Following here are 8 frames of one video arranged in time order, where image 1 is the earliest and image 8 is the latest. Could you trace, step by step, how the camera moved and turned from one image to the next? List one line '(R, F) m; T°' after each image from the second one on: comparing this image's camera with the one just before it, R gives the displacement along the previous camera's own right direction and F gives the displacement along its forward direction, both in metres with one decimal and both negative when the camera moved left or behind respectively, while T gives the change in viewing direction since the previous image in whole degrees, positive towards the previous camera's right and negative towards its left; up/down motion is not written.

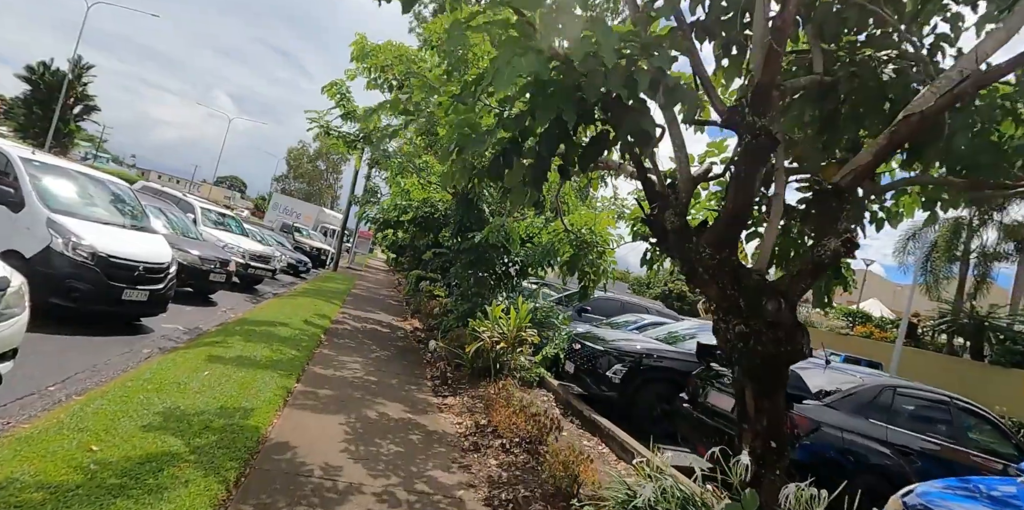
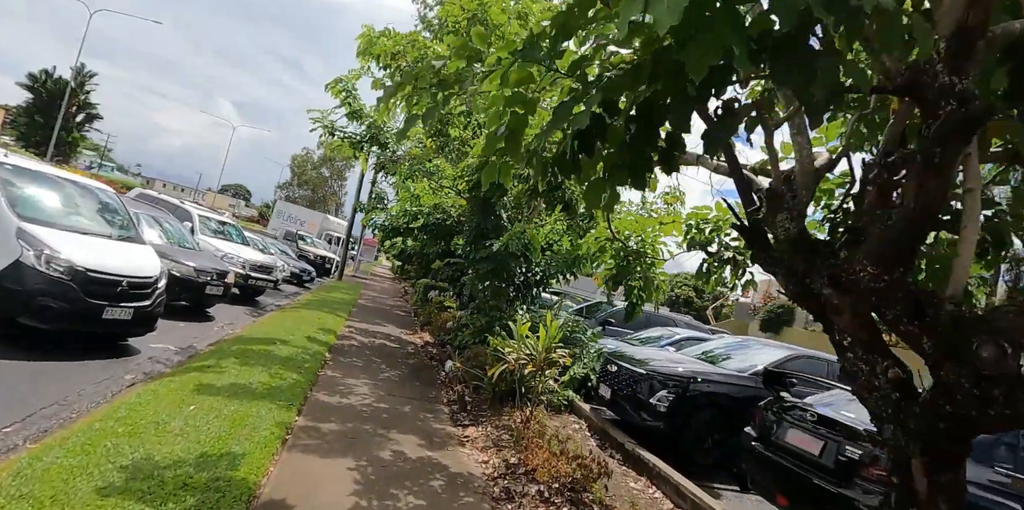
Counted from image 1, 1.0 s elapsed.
(-0.3, +0.8) m; 0°
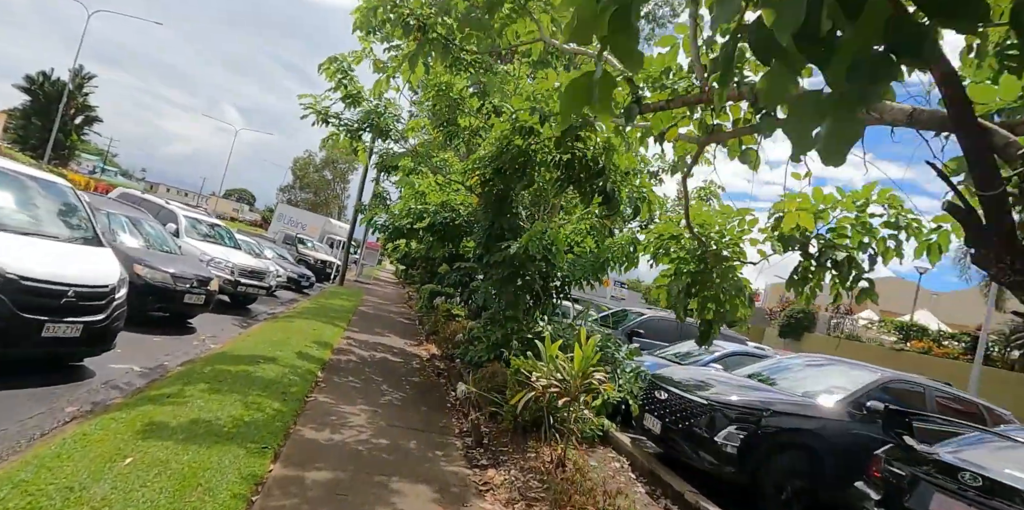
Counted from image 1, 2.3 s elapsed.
(-0.2, +1.1) m; 0°
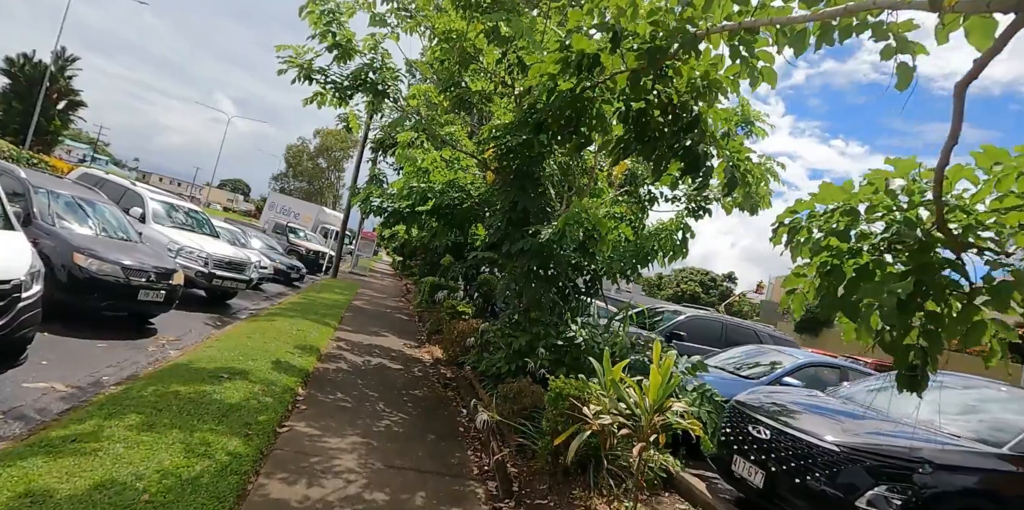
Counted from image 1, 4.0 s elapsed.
(-0.3, +1.4) m; 0°
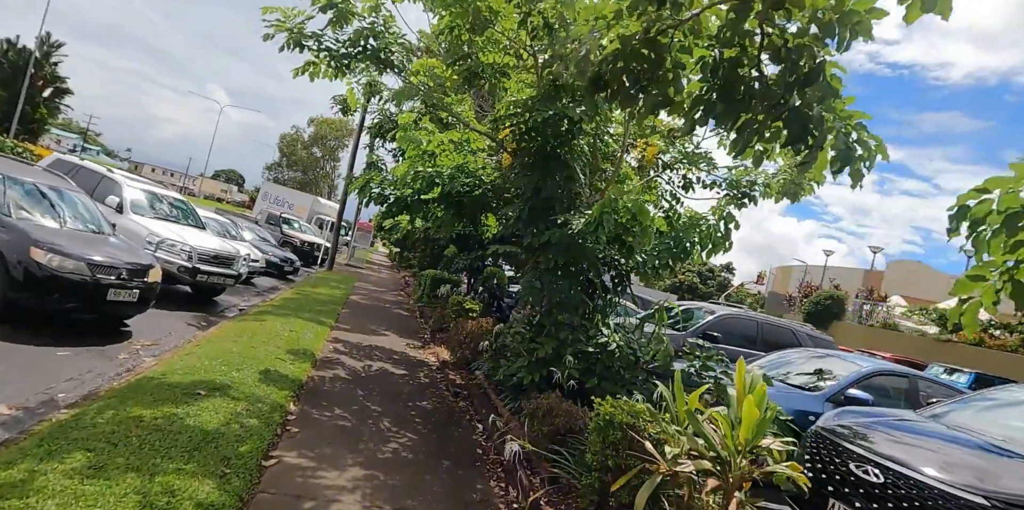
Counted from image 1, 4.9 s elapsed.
(-0.3, +0.8) m; 0°
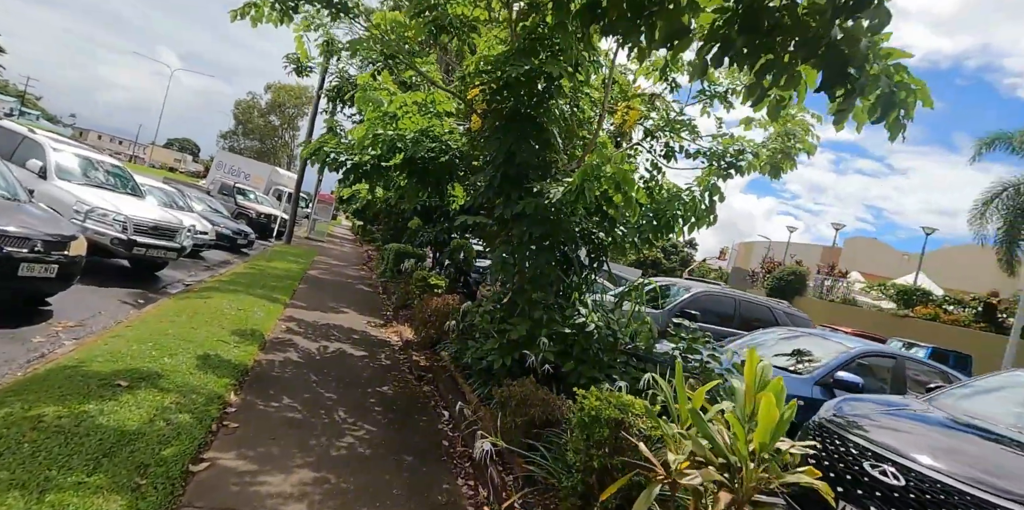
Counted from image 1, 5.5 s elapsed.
(0.0, +0.5) m; +4°
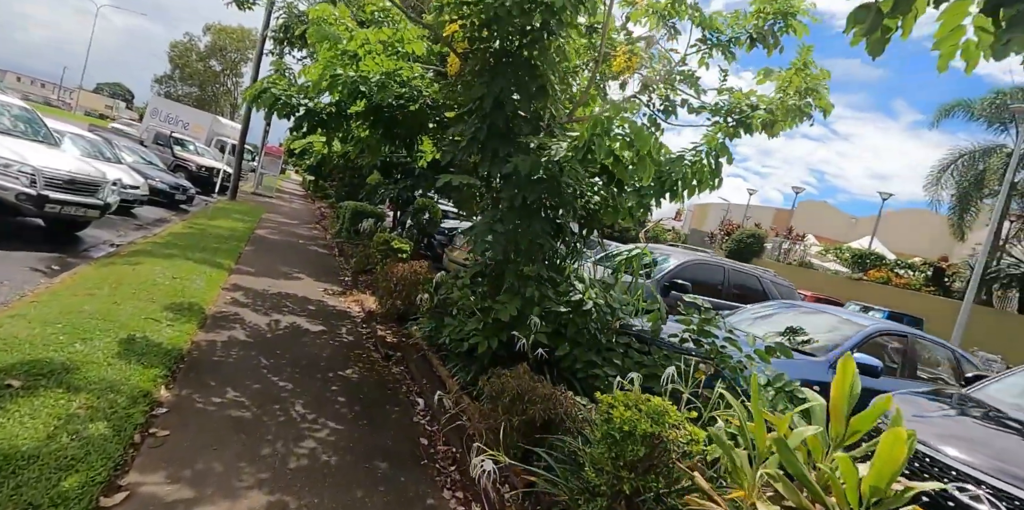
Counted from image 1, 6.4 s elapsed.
(-0.2, +0.7) m; +5°
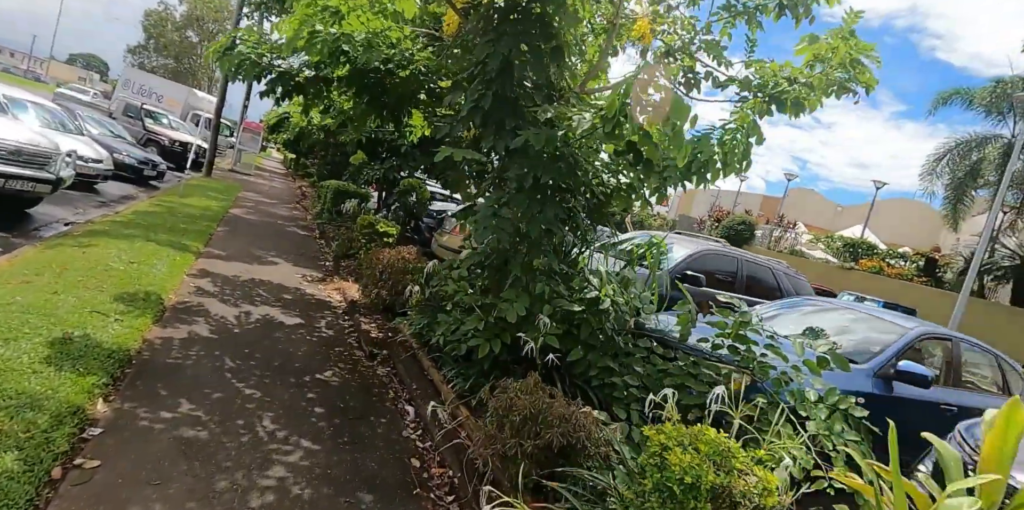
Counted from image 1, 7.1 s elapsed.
(-0.2, +0.6) m; +2°
